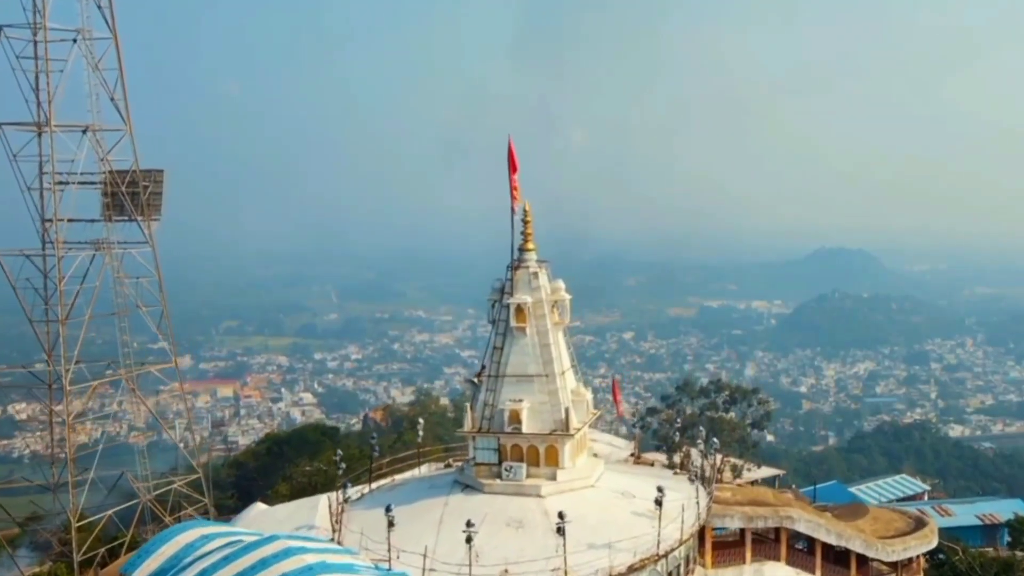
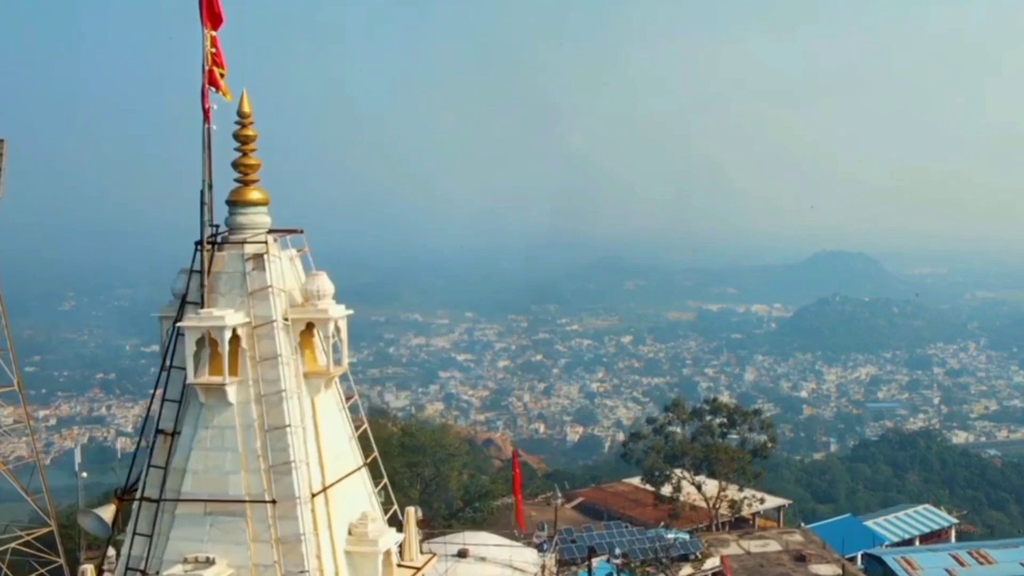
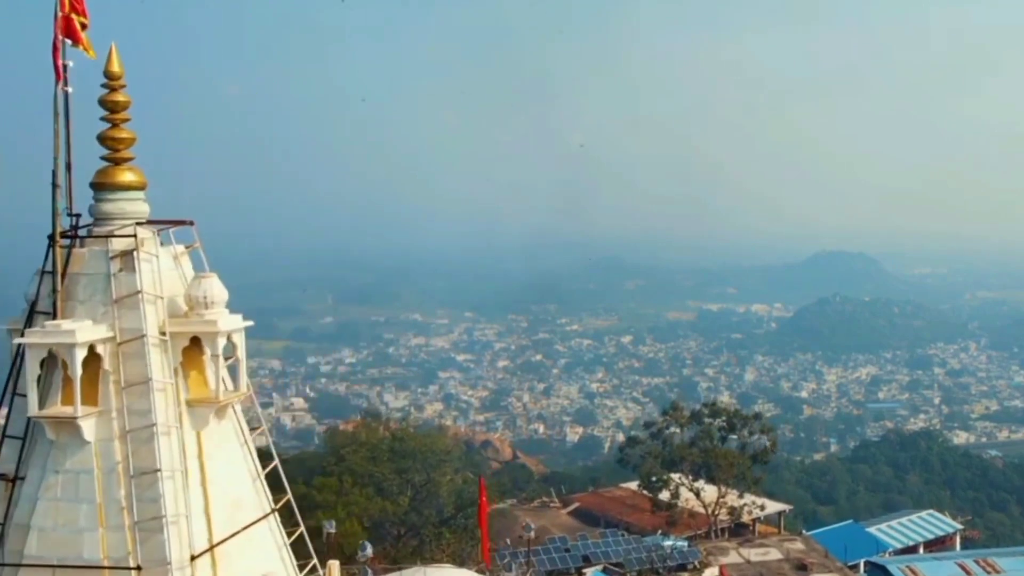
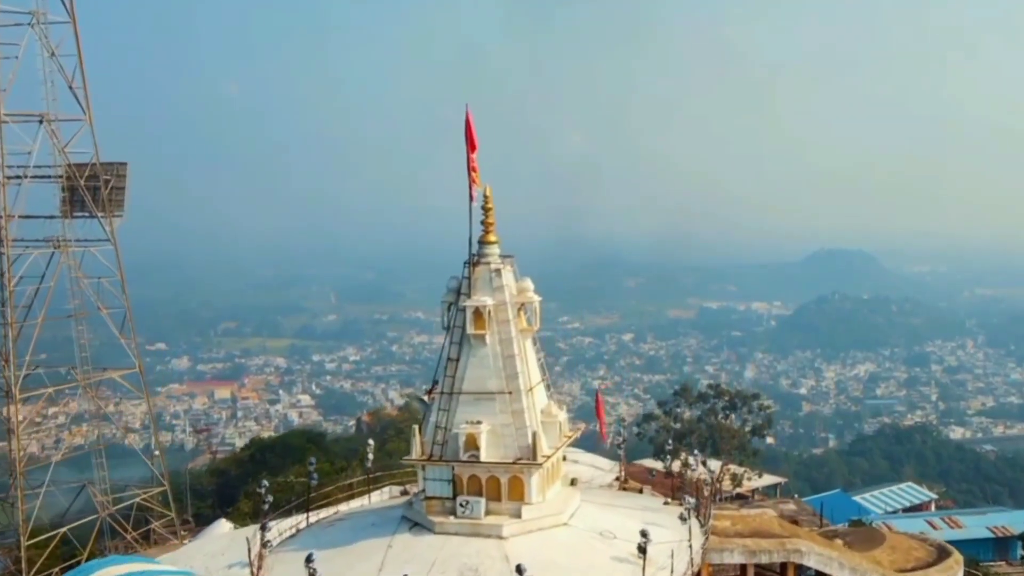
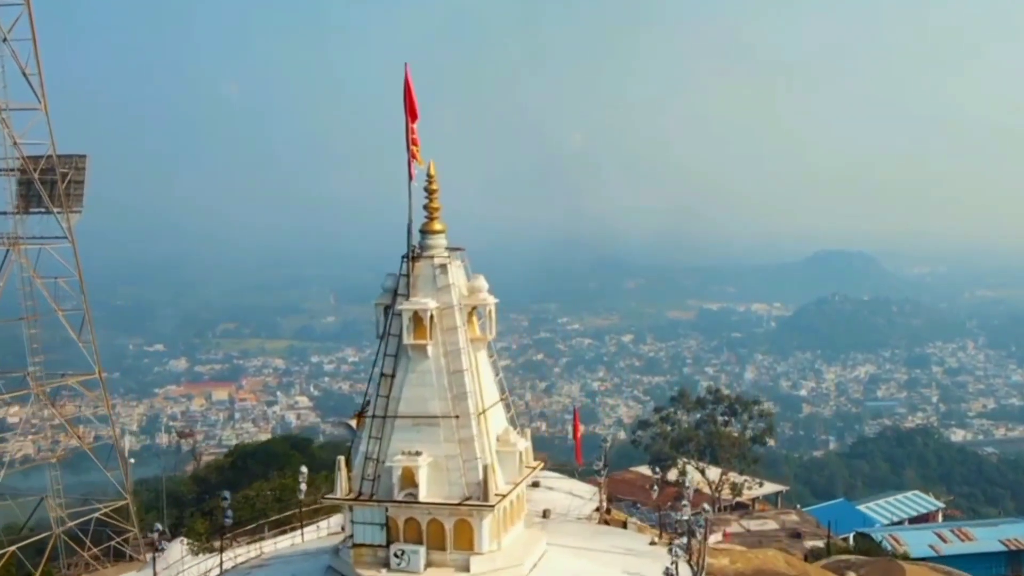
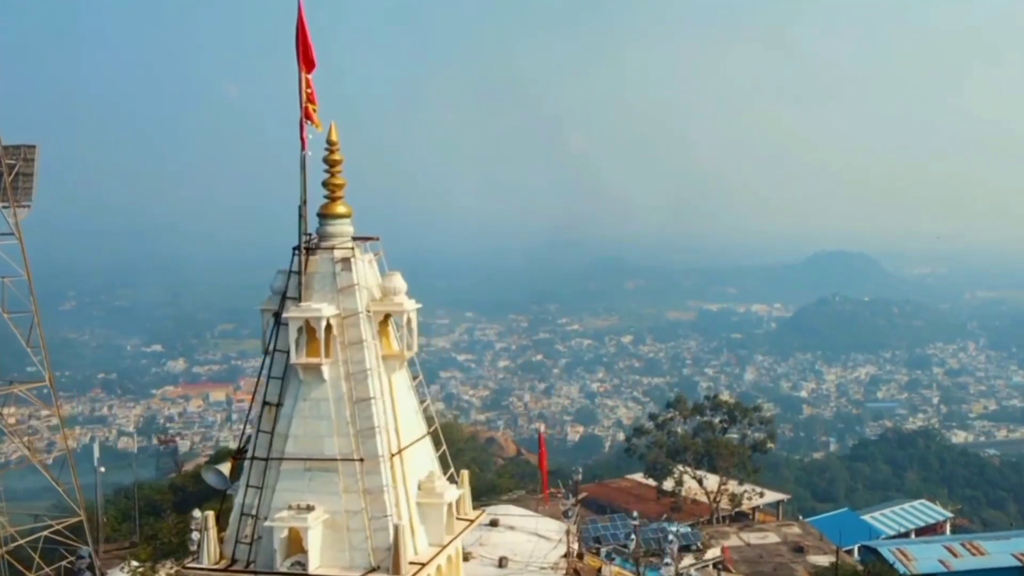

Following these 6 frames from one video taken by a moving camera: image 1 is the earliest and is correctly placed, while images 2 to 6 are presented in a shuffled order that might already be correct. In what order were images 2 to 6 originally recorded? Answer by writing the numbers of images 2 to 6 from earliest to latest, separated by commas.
4, 5, 6, 2, 3
